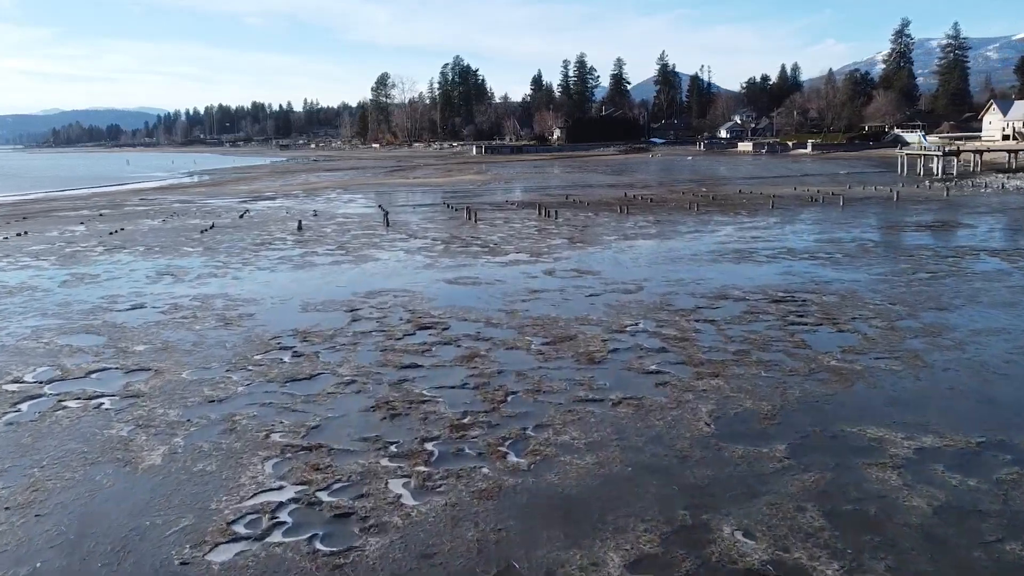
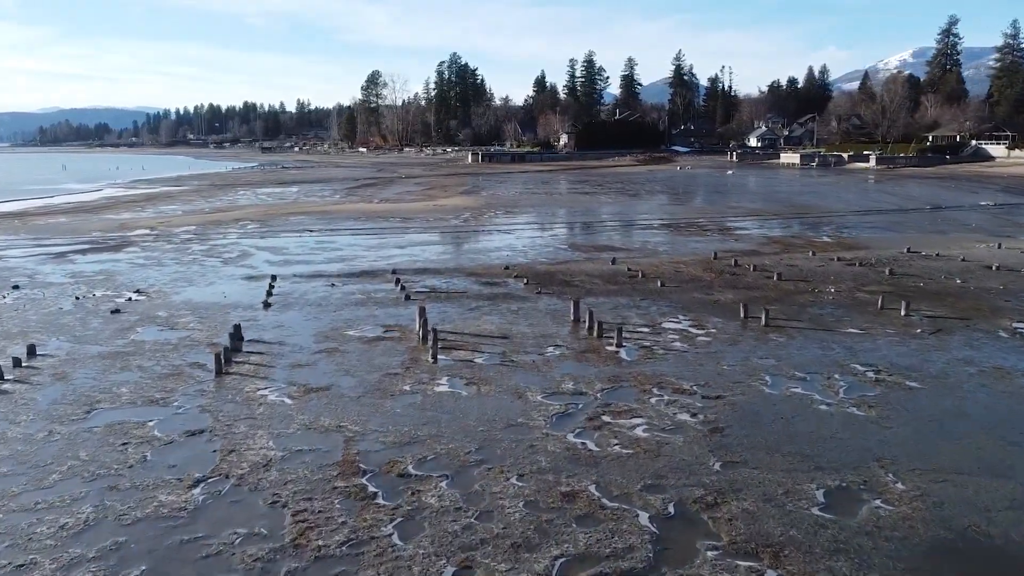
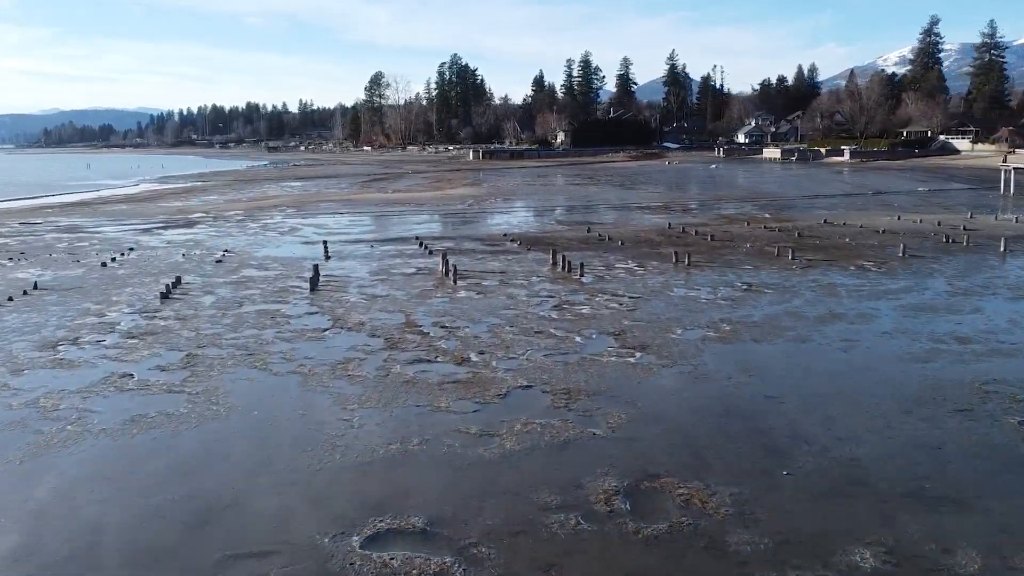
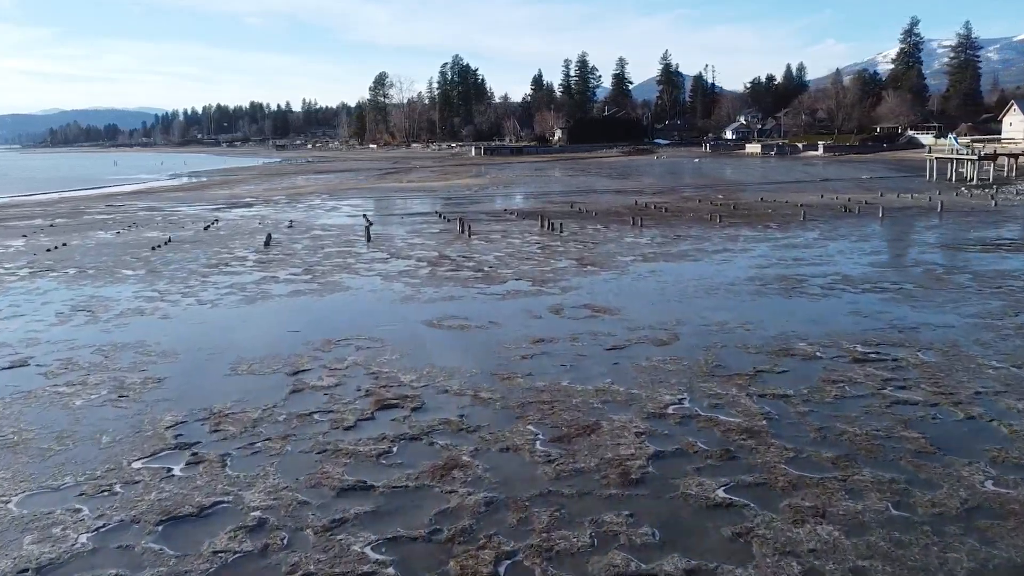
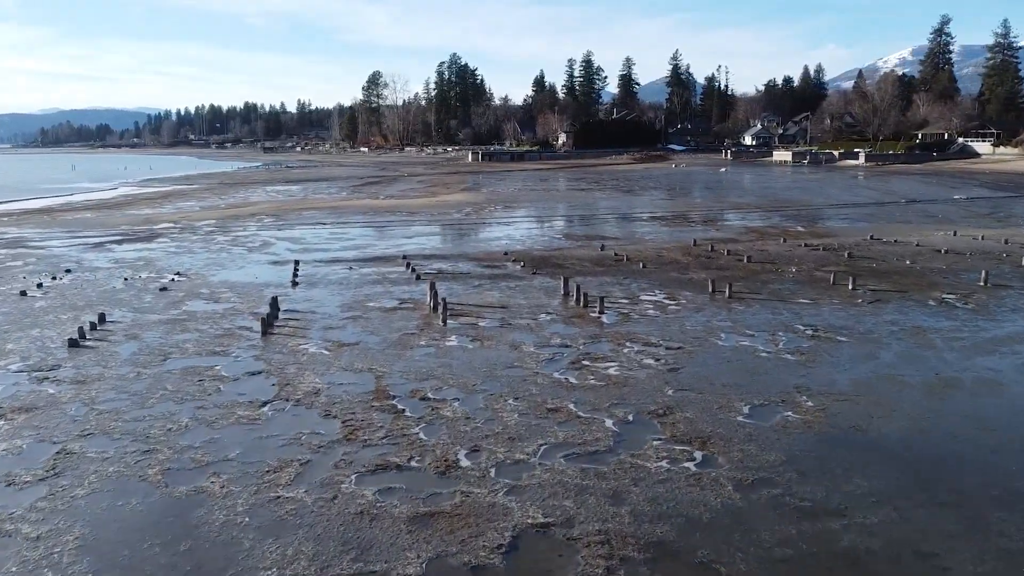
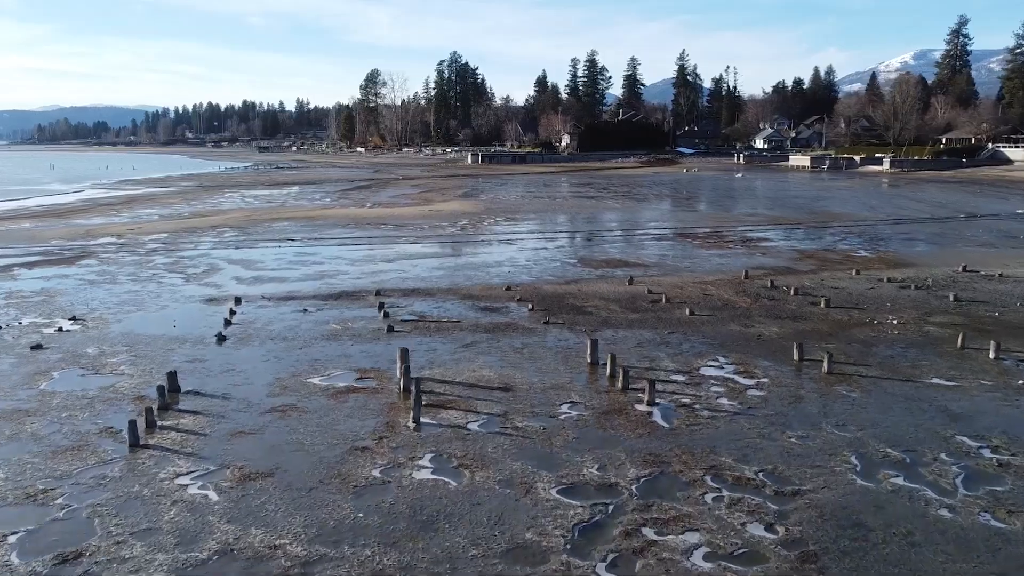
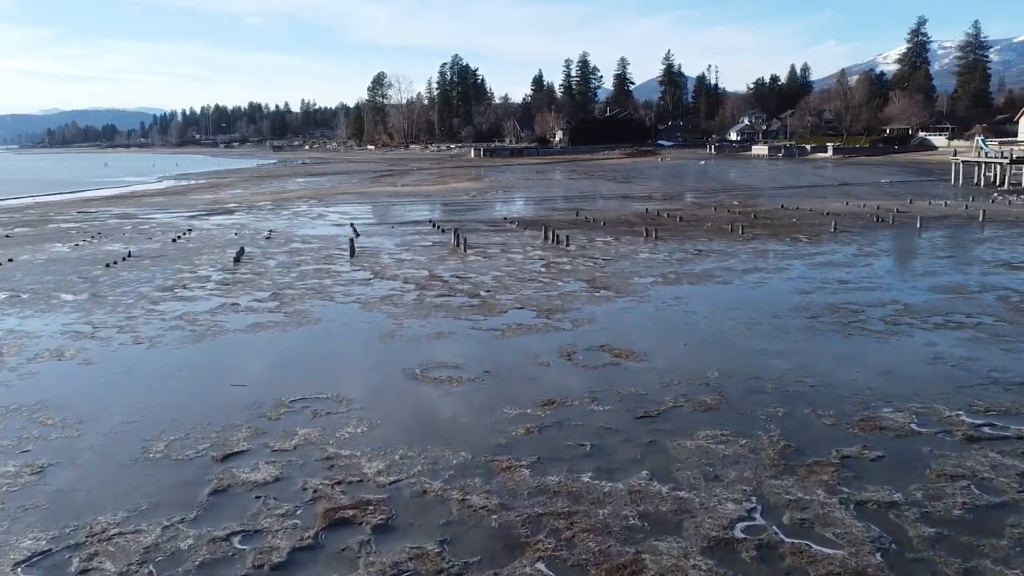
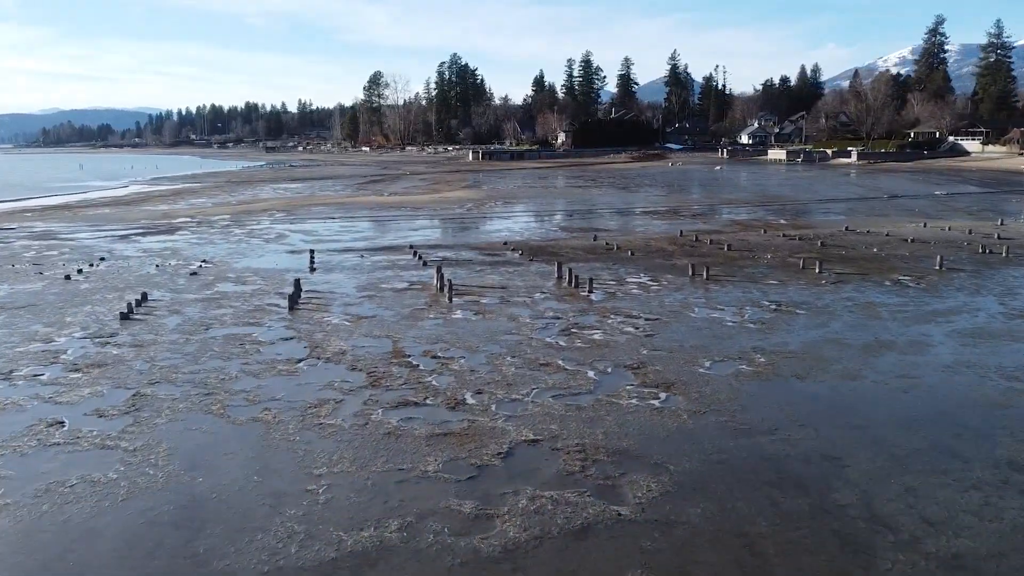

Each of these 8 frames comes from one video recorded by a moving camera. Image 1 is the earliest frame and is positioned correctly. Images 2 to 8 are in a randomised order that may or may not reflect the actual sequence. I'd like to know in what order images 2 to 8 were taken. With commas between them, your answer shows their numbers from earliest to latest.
4, 7, 3, 8, 5, 2, 6
